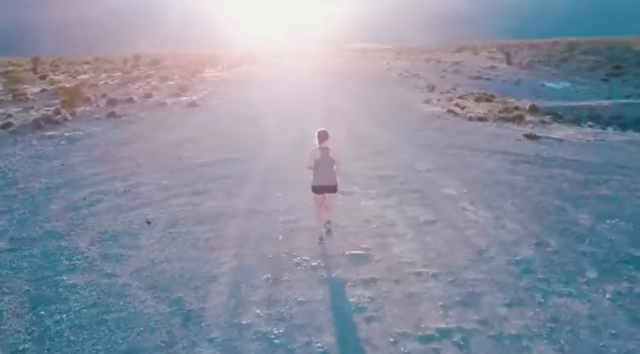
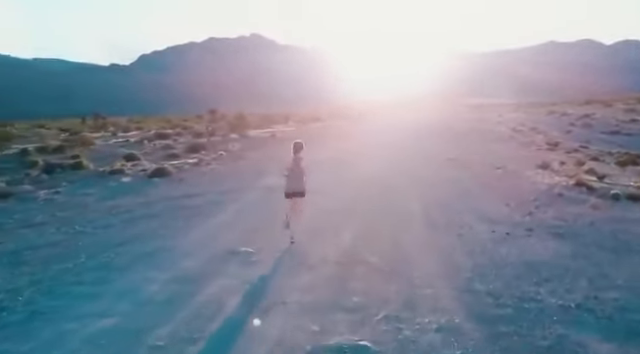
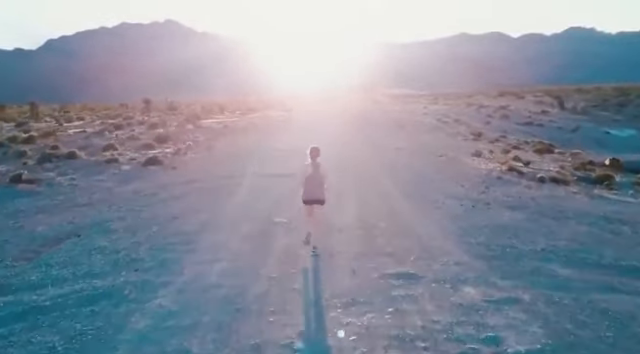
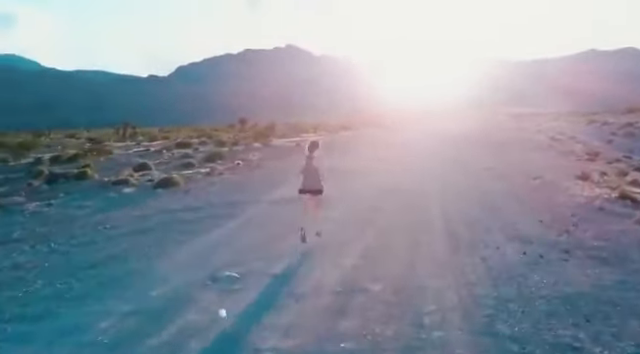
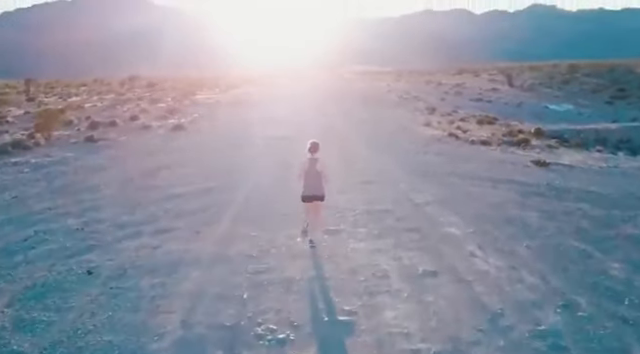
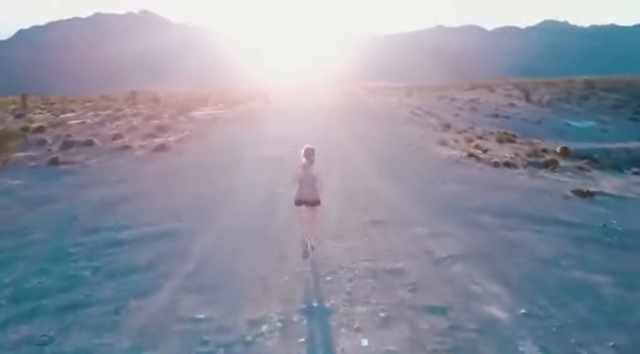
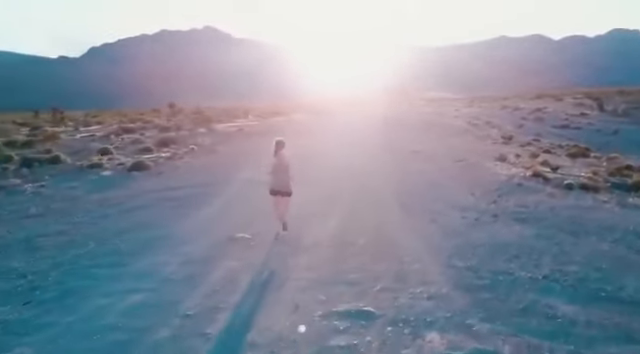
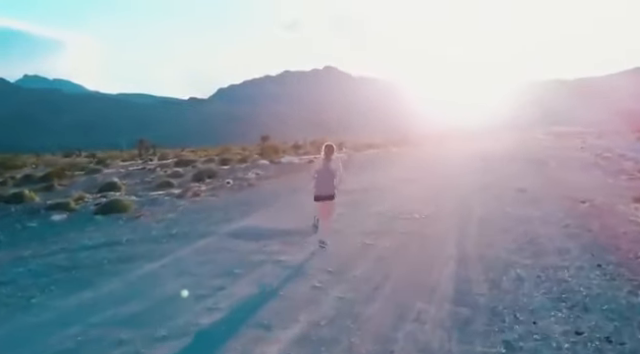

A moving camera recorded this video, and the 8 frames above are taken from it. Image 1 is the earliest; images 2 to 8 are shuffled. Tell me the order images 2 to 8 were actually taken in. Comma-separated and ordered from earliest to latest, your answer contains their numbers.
5, 6, 3, 7, 2, 4, 8
